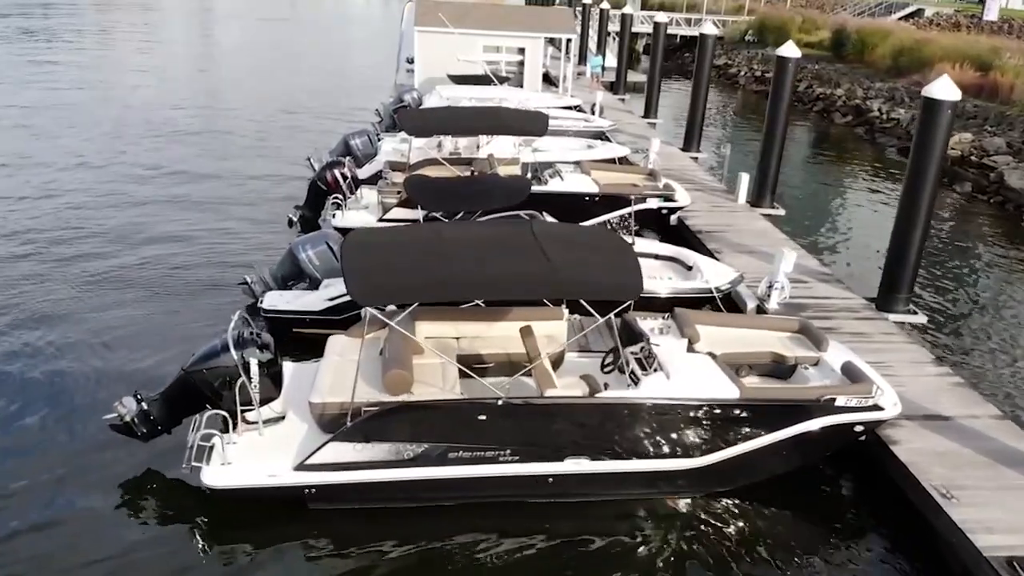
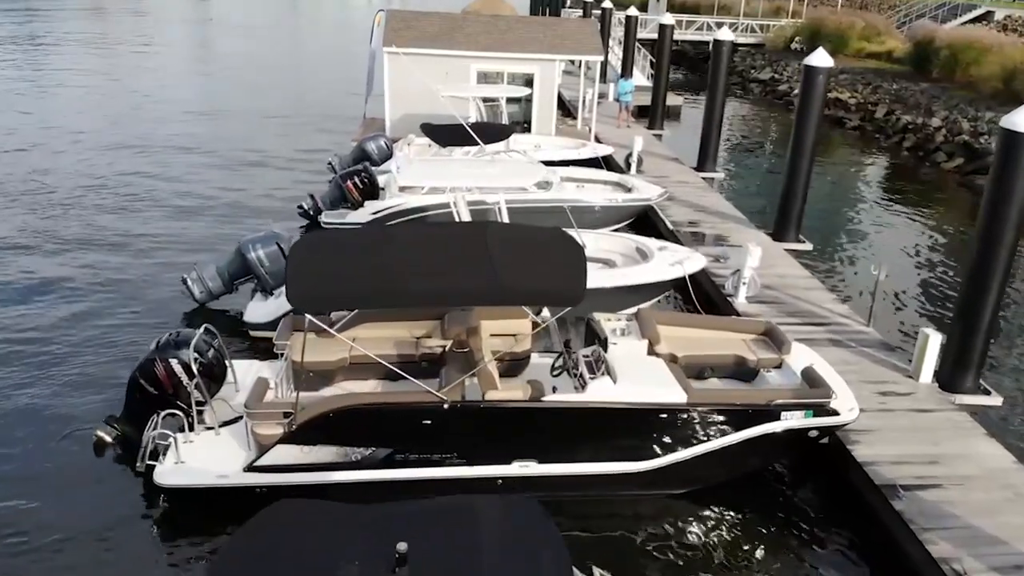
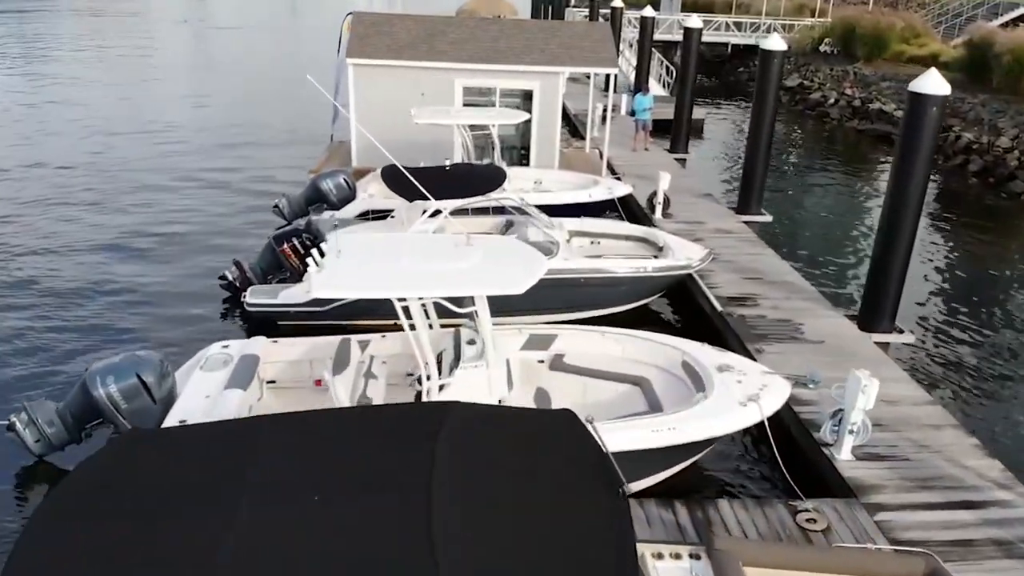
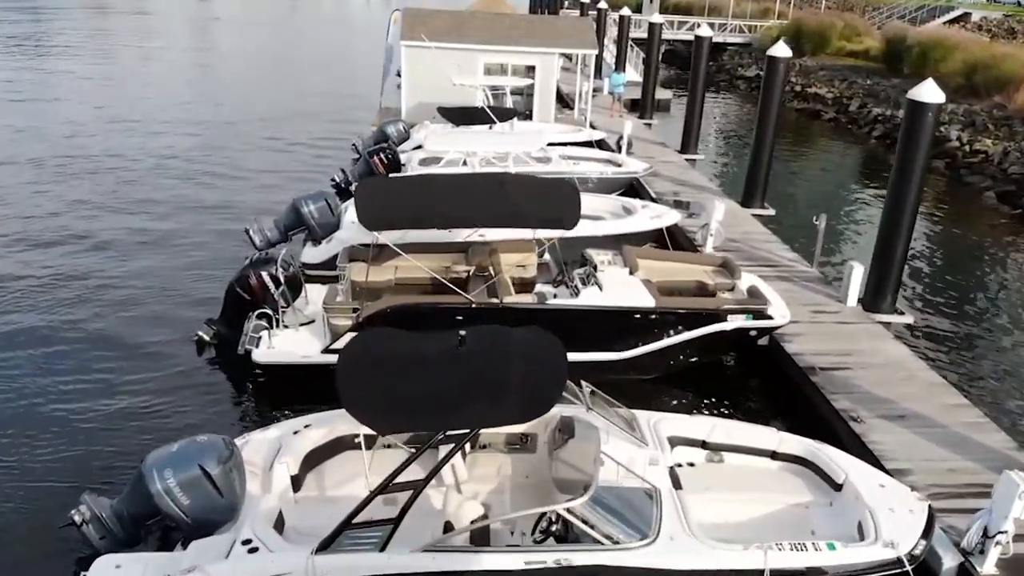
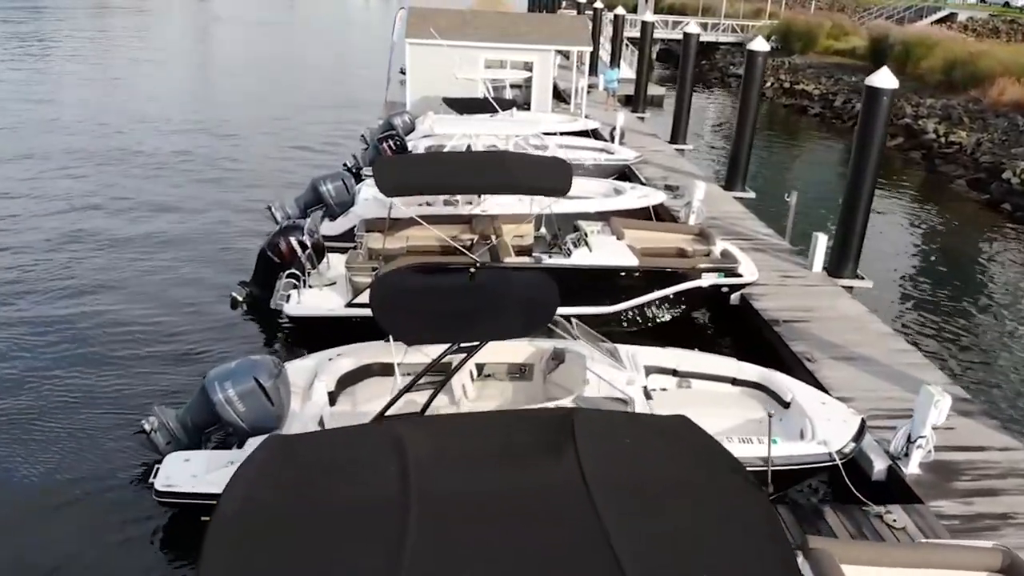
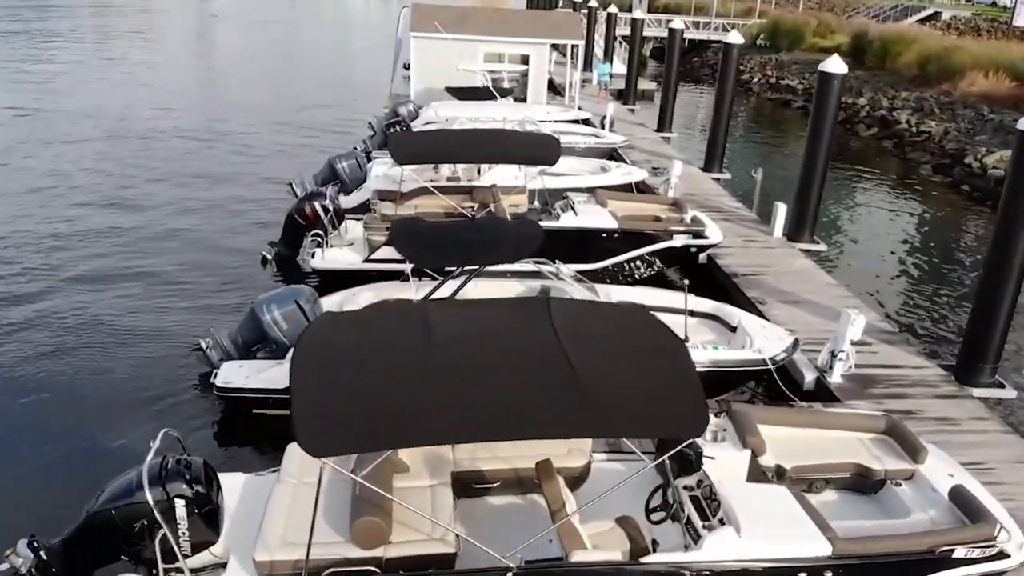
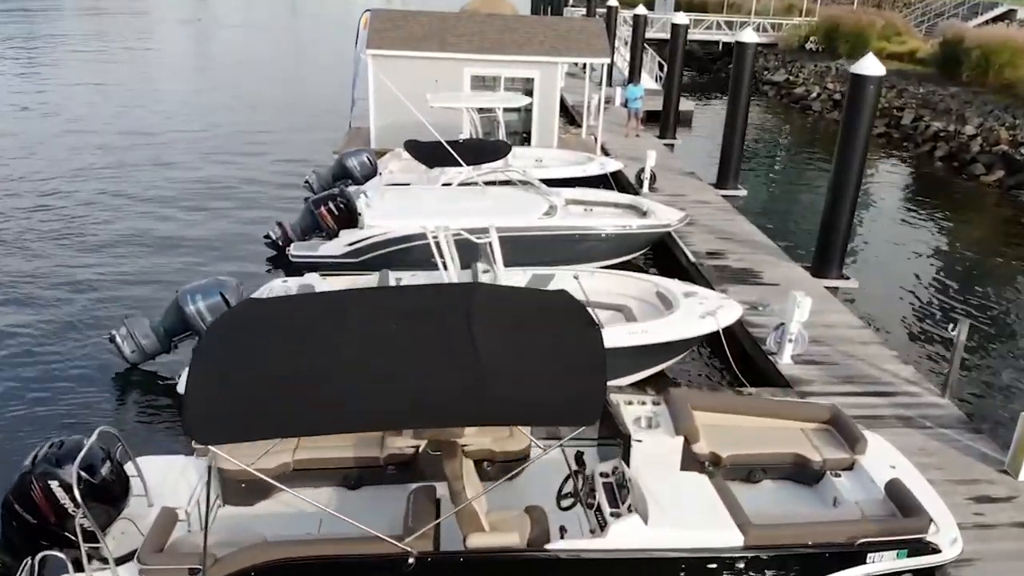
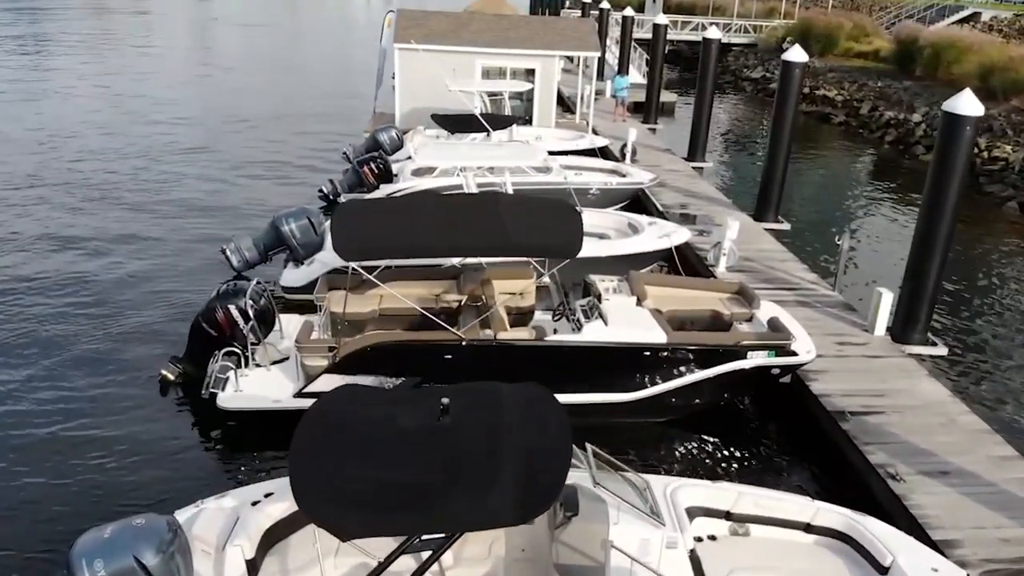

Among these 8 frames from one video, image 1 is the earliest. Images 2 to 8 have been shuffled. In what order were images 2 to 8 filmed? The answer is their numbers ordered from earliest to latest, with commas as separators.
6, 5, 4, 8, 2, 7, 3
